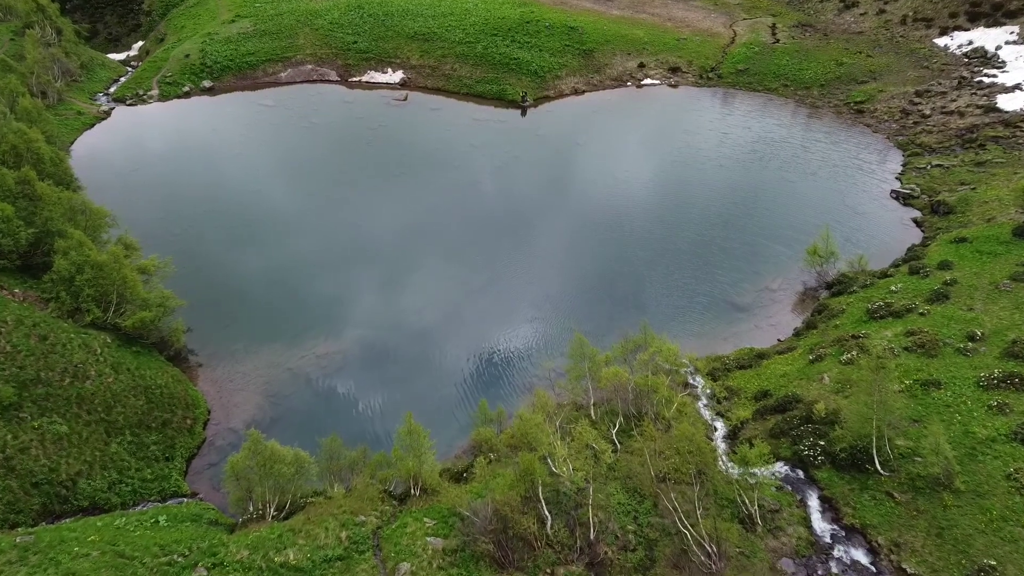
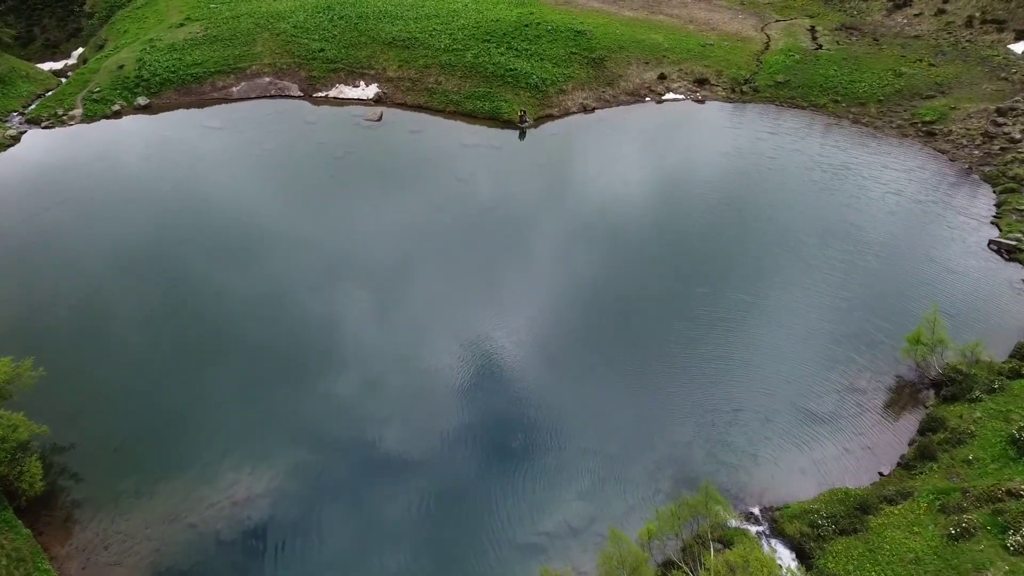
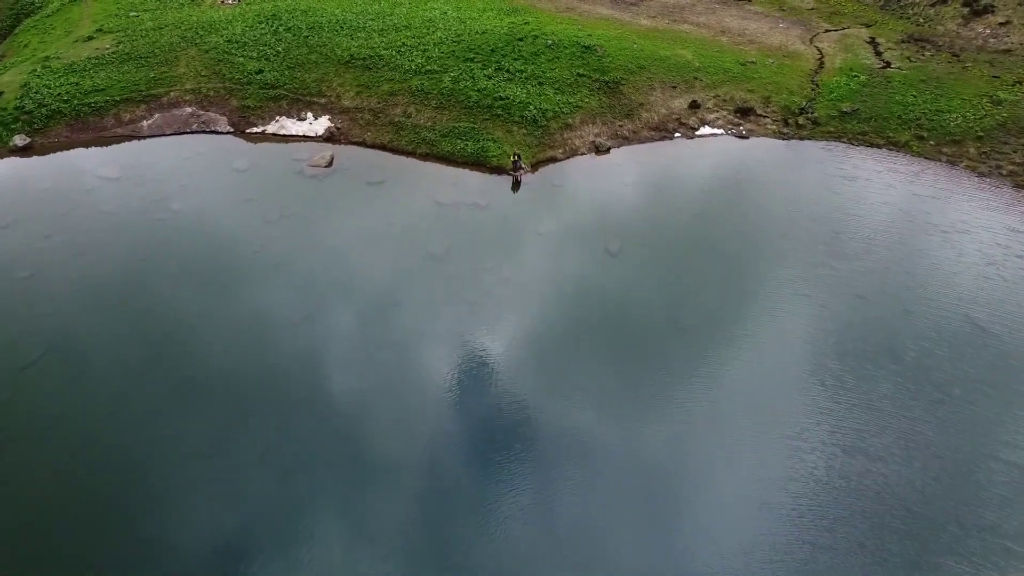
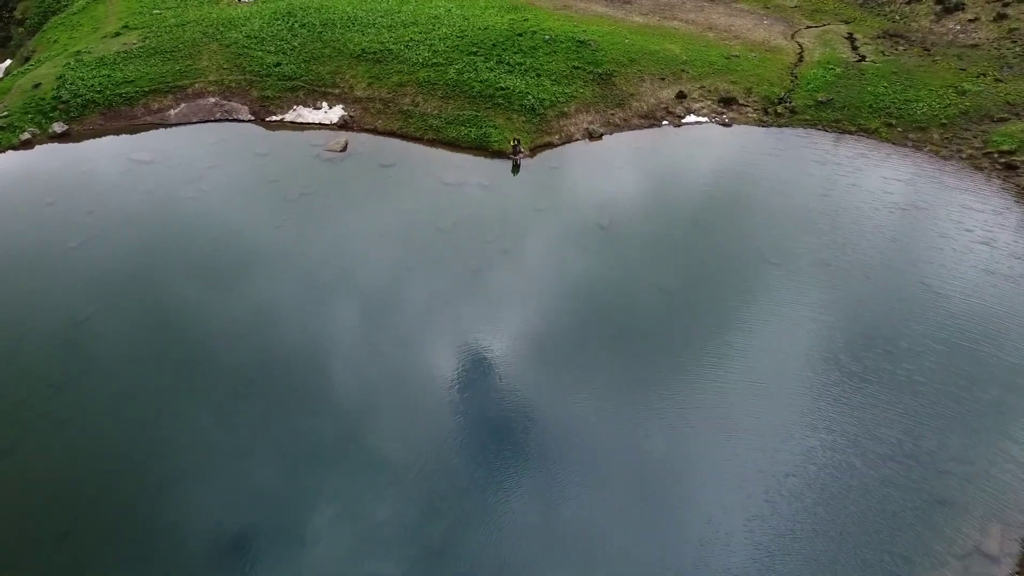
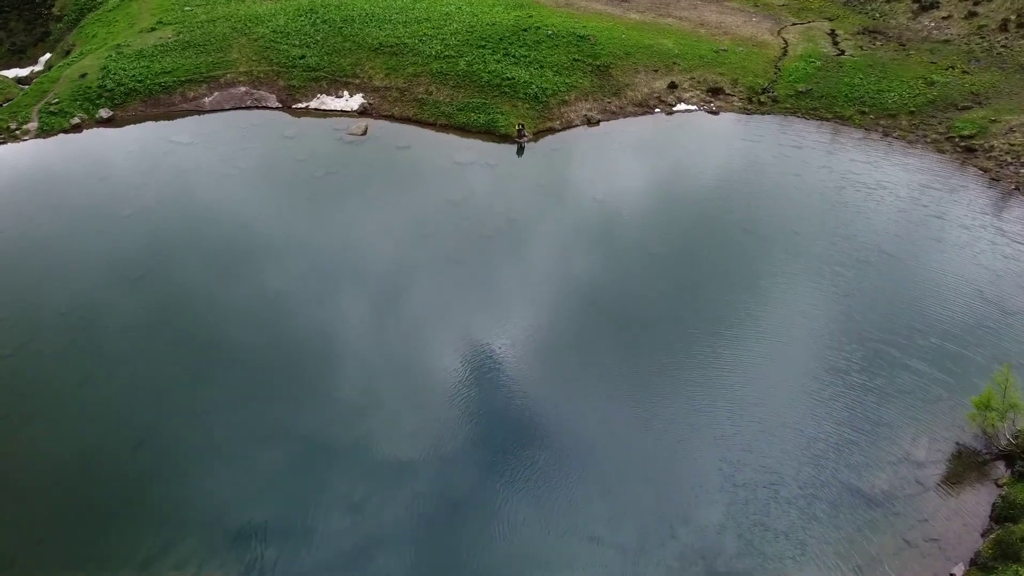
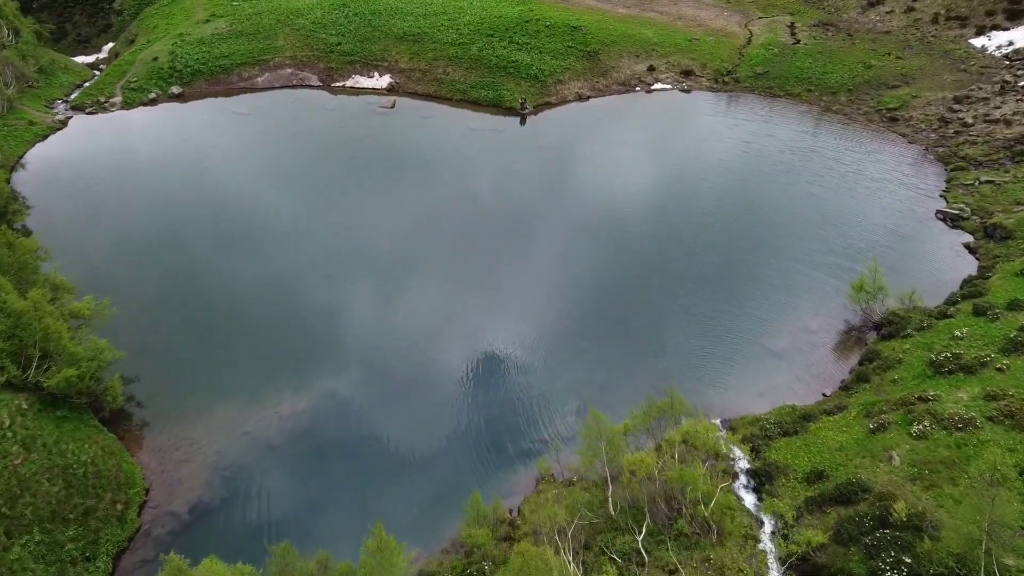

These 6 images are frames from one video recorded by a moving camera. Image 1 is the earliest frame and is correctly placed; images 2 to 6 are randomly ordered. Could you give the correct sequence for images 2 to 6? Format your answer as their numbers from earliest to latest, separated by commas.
6, 2, 5, 4, 3
